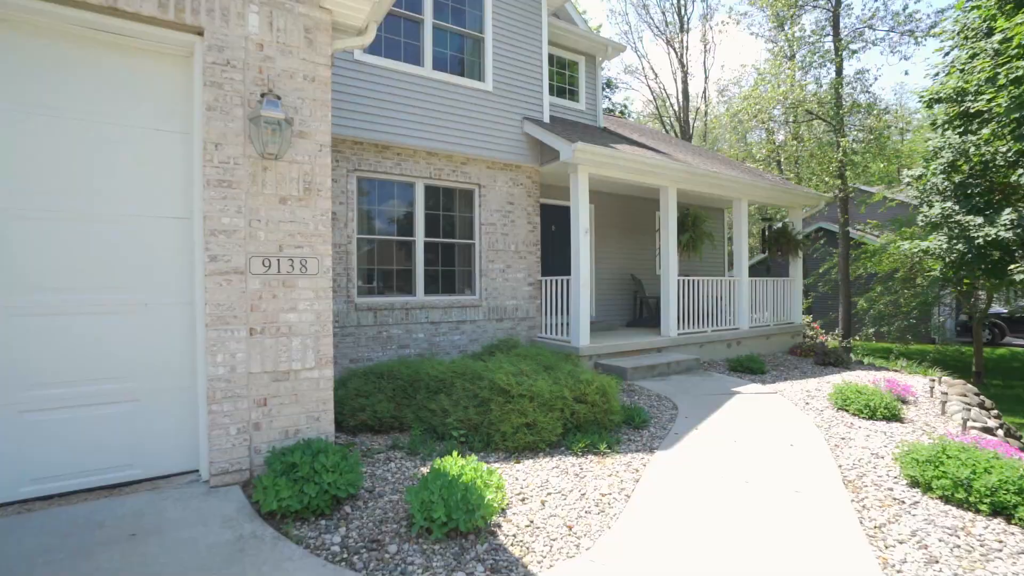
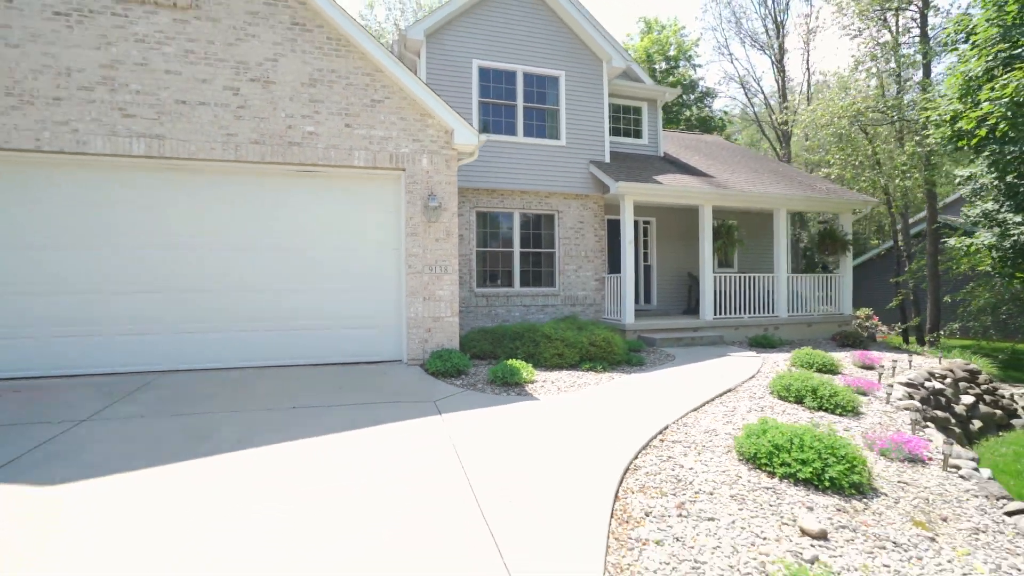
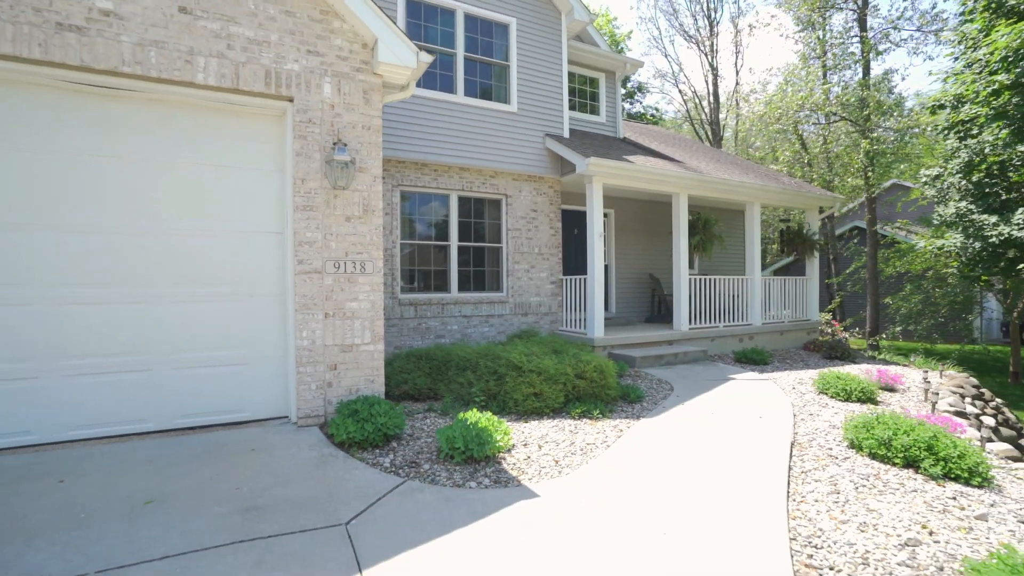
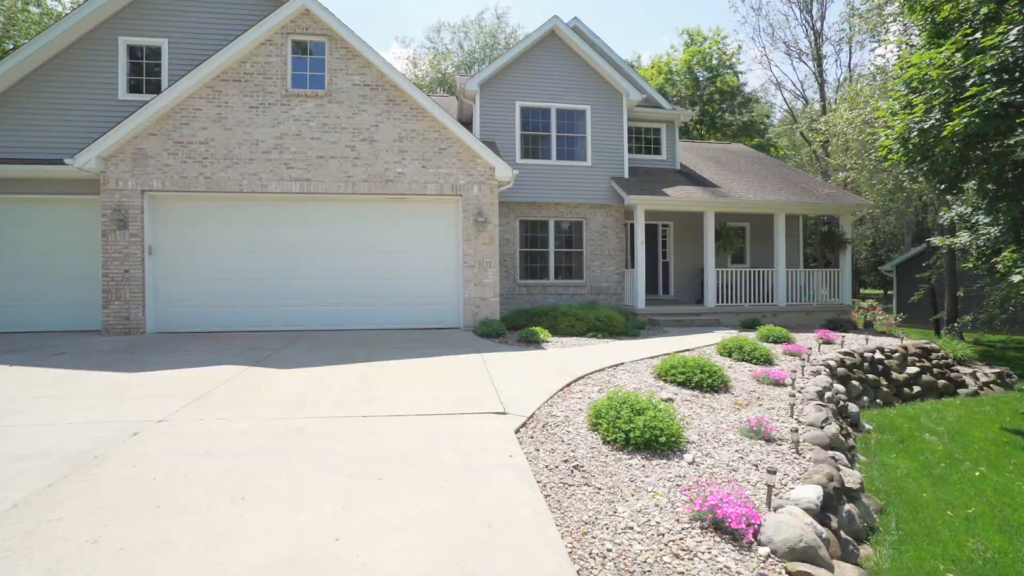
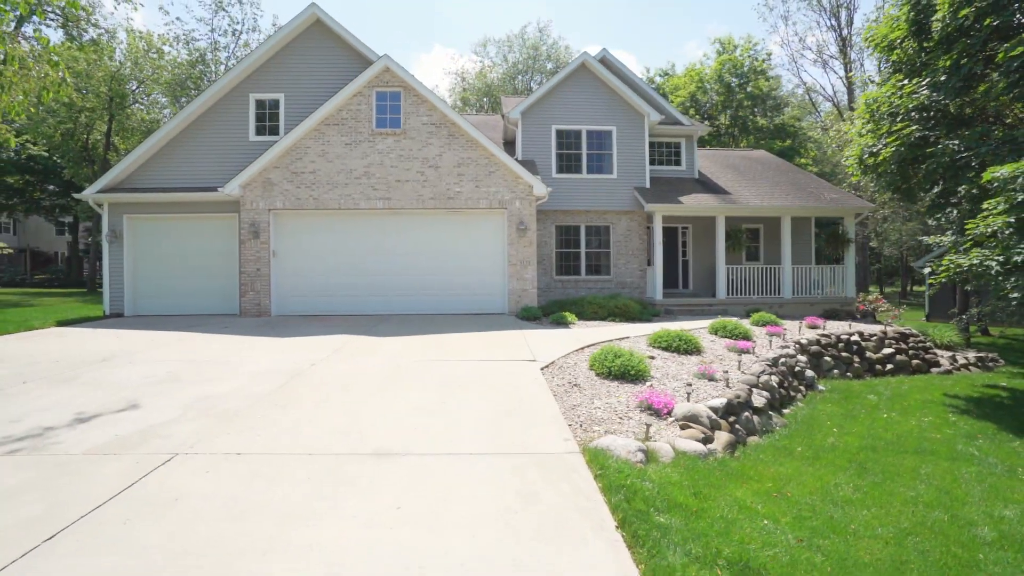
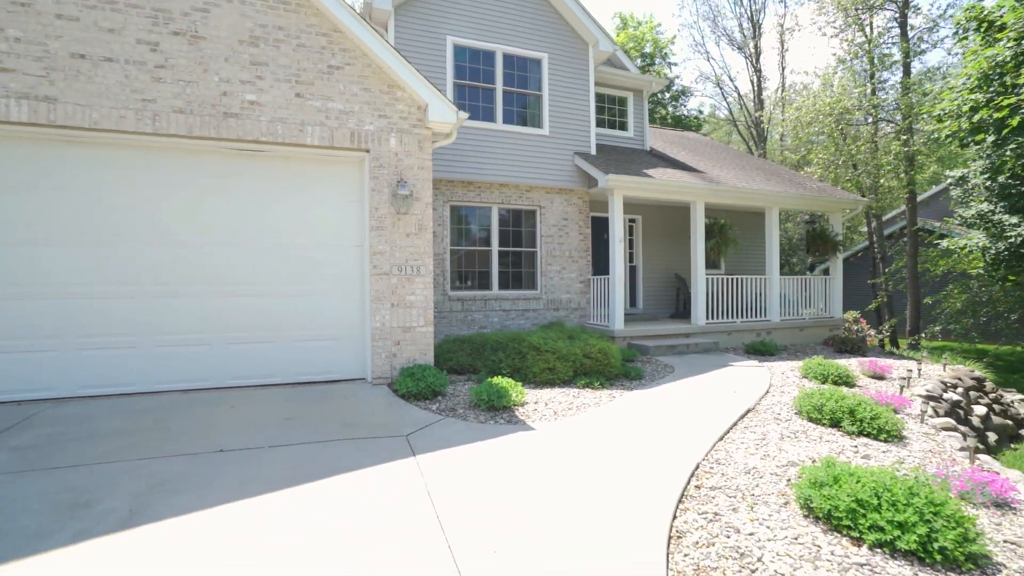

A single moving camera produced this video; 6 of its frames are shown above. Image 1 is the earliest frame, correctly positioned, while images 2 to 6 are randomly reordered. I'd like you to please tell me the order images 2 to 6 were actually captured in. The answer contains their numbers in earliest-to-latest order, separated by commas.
3, 6, 2, 4, 5
